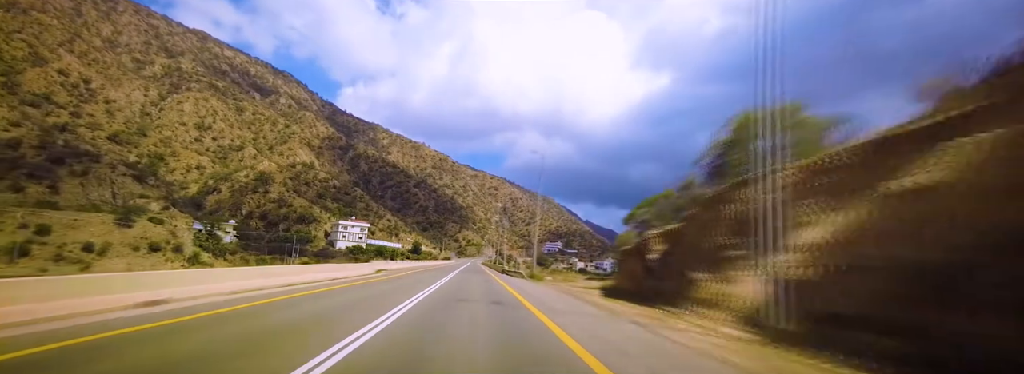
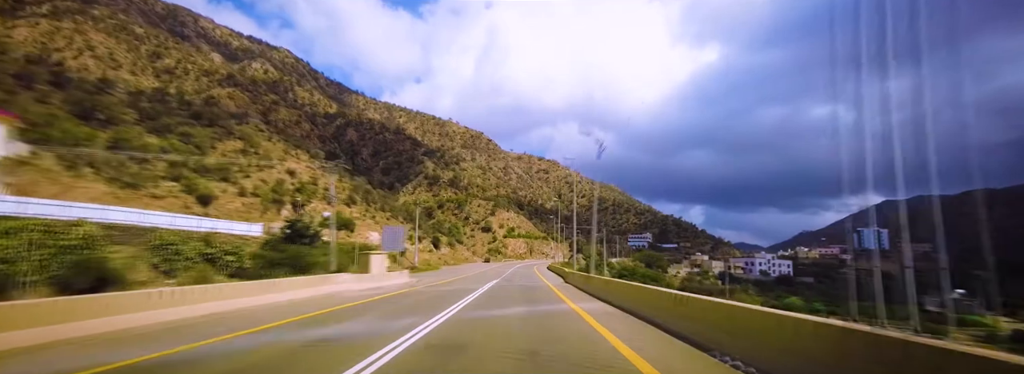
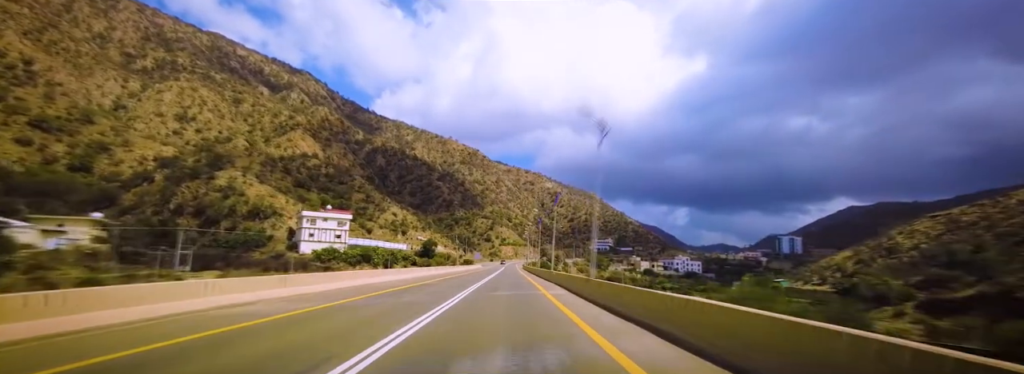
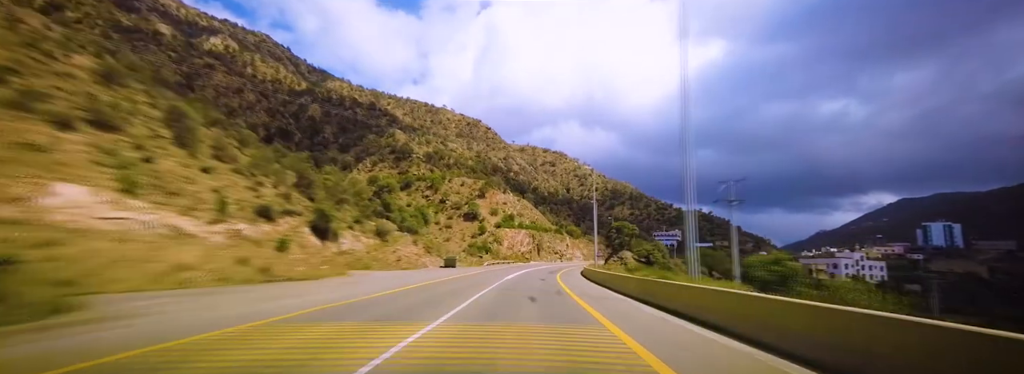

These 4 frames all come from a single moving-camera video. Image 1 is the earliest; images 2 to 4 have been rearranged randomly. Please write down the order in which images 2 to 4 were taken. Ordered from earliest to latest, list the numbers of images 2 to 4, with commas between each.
3, 2, 4
